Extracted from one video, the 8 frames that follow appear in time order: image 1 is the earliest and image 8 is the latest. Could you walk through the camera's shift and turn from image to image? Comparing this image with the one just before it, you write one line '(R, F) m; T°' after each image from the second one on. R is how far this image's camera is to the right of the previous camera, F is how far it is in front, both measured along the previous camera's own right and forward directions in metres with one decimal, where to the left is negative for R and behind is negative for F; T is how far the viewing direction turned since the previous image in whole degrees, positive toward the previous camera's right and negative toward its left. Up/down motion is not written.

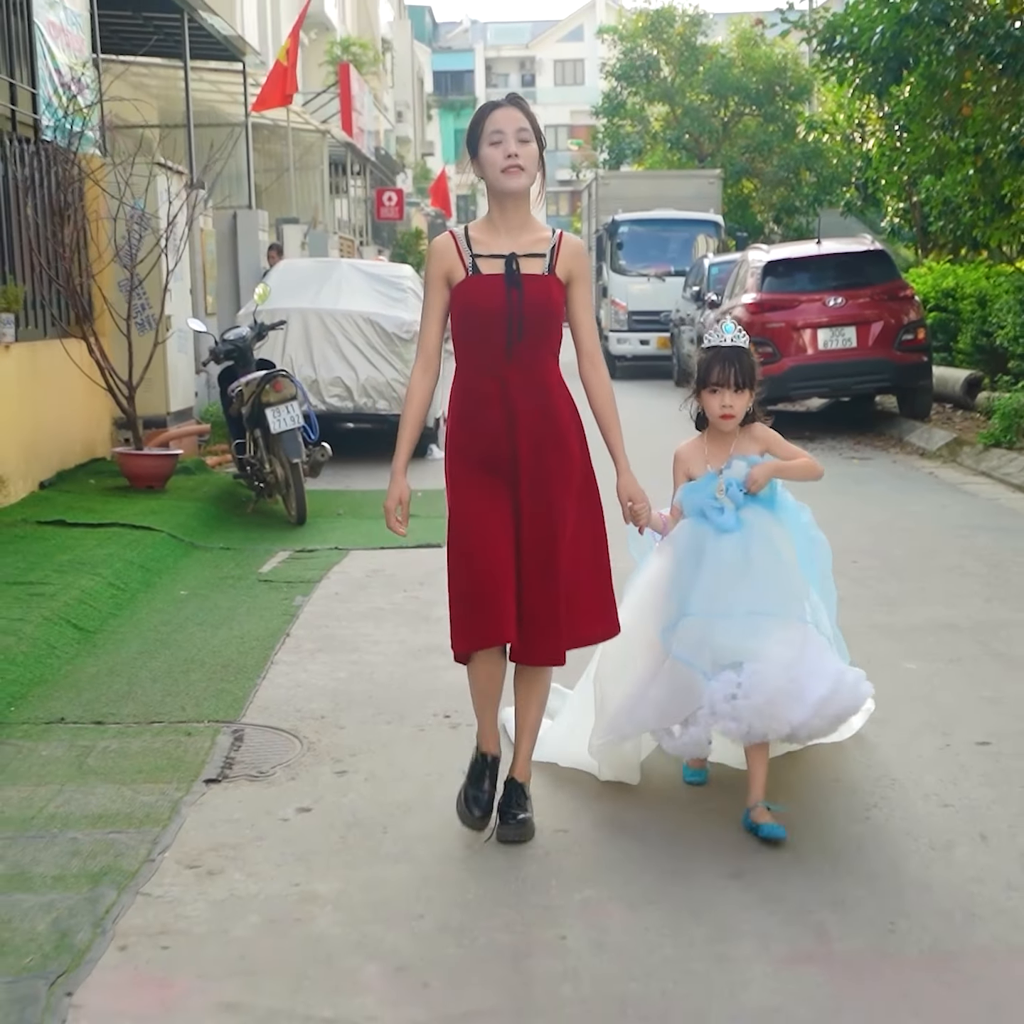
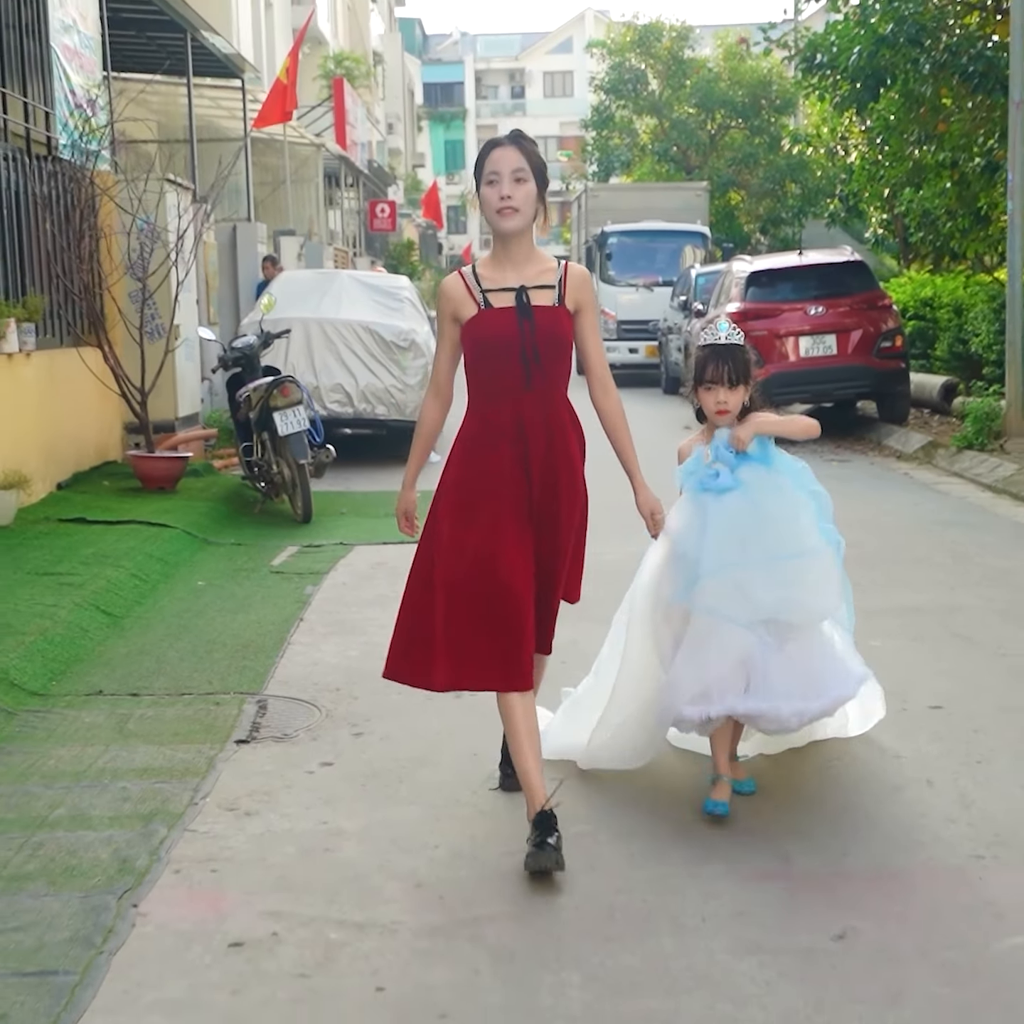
(0.0, -0.5) m; 0°
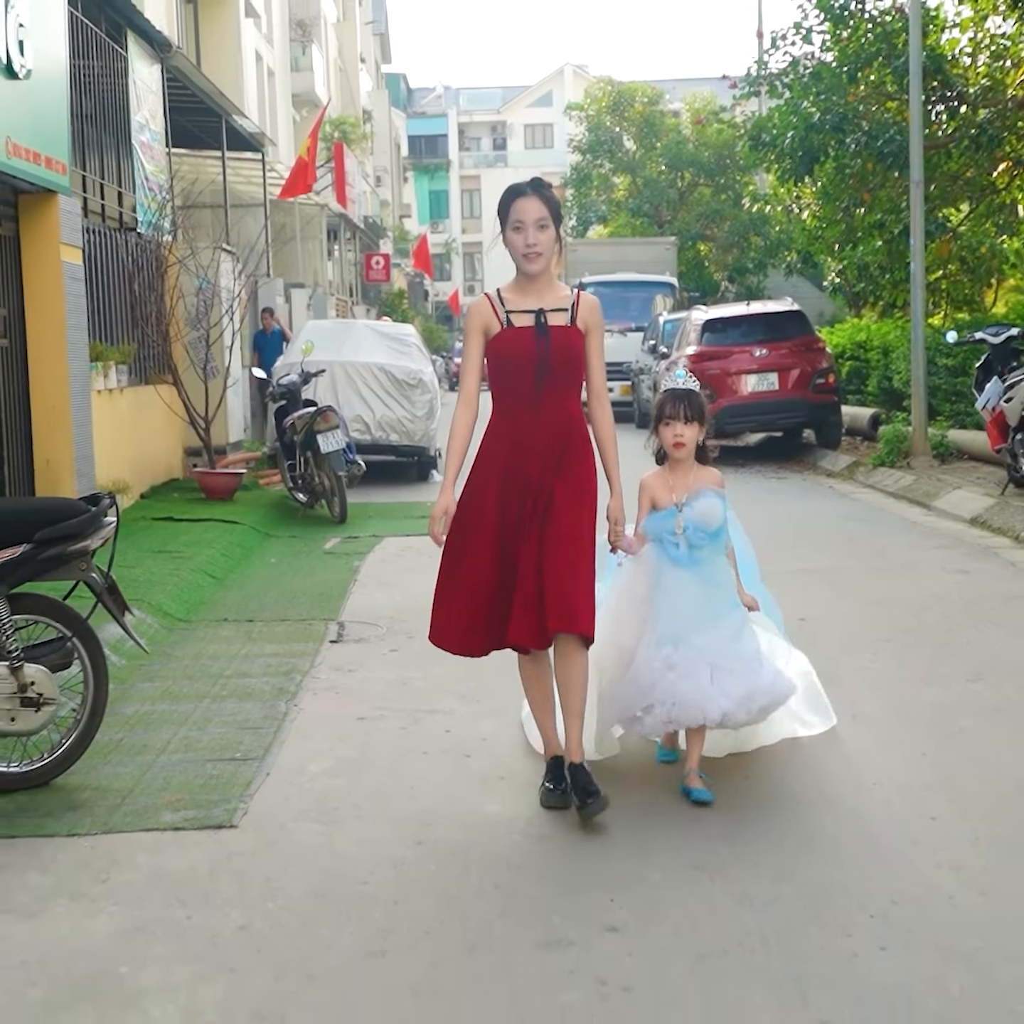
(-0.1, -2.4) m; +1°
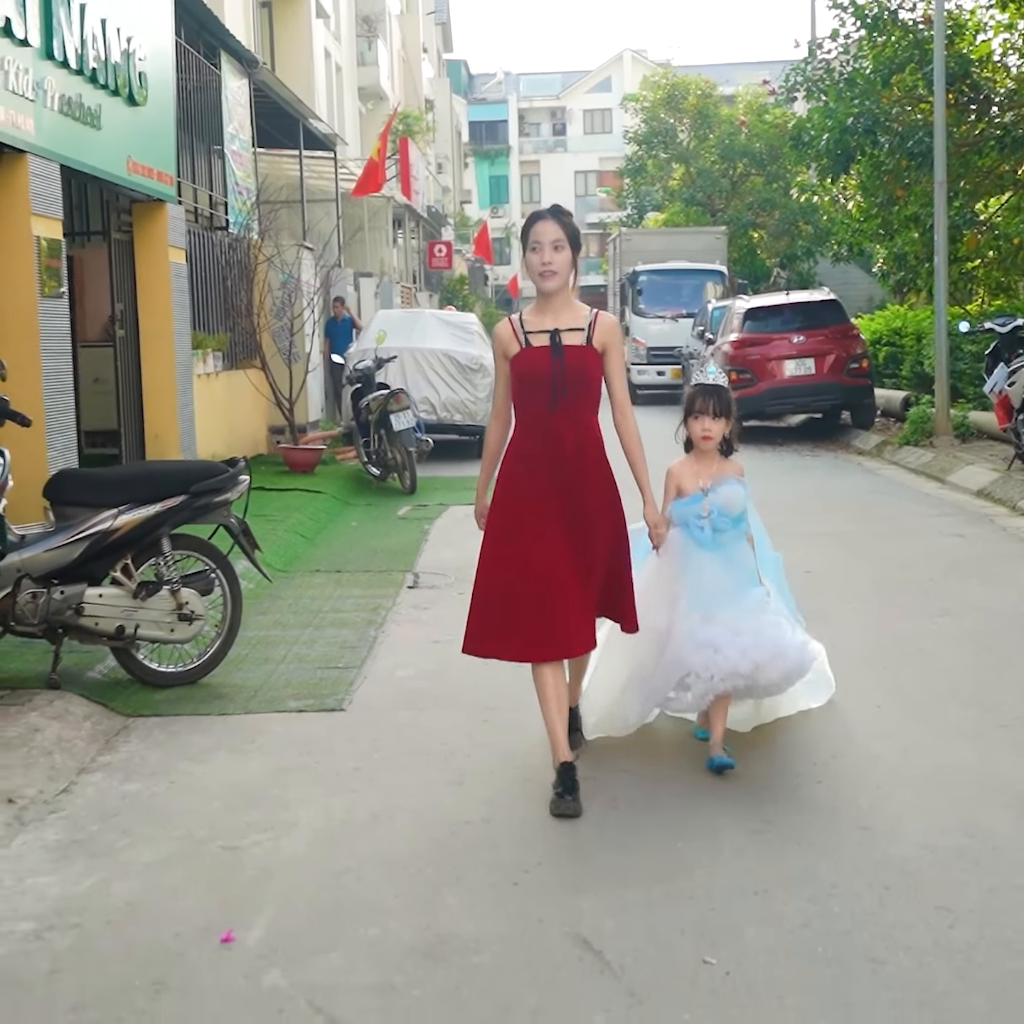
(+0.1, -1.4) m; -2°
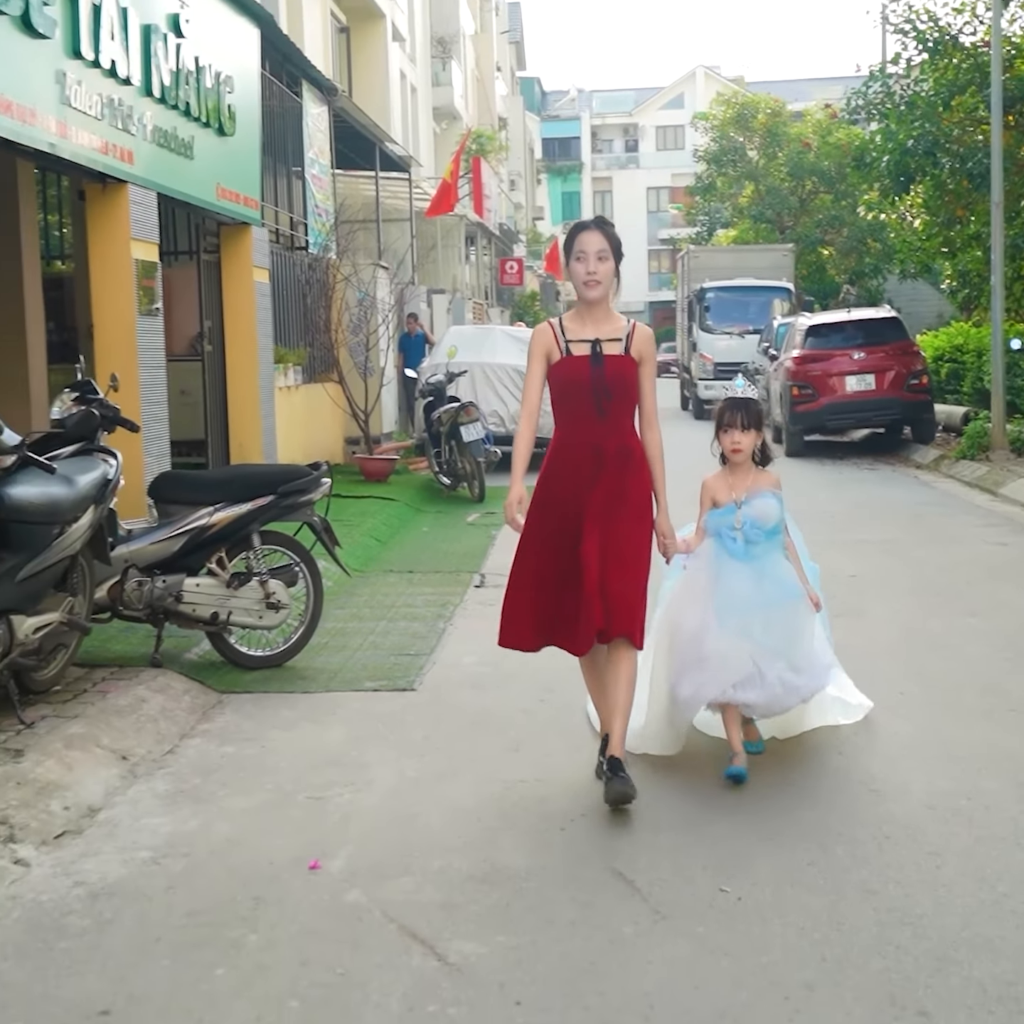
(+0.1, -0.6) m; -3°
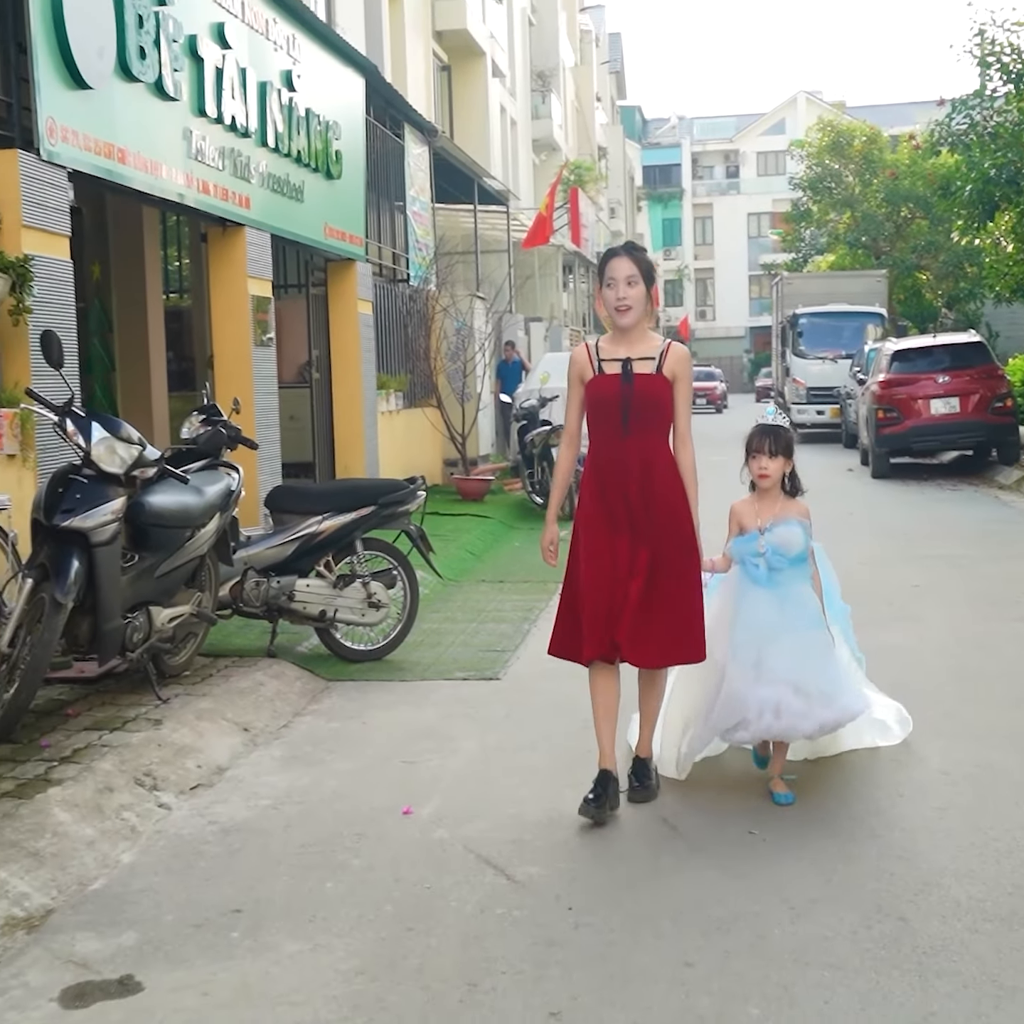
(+0.1, -0.7) m; -4°
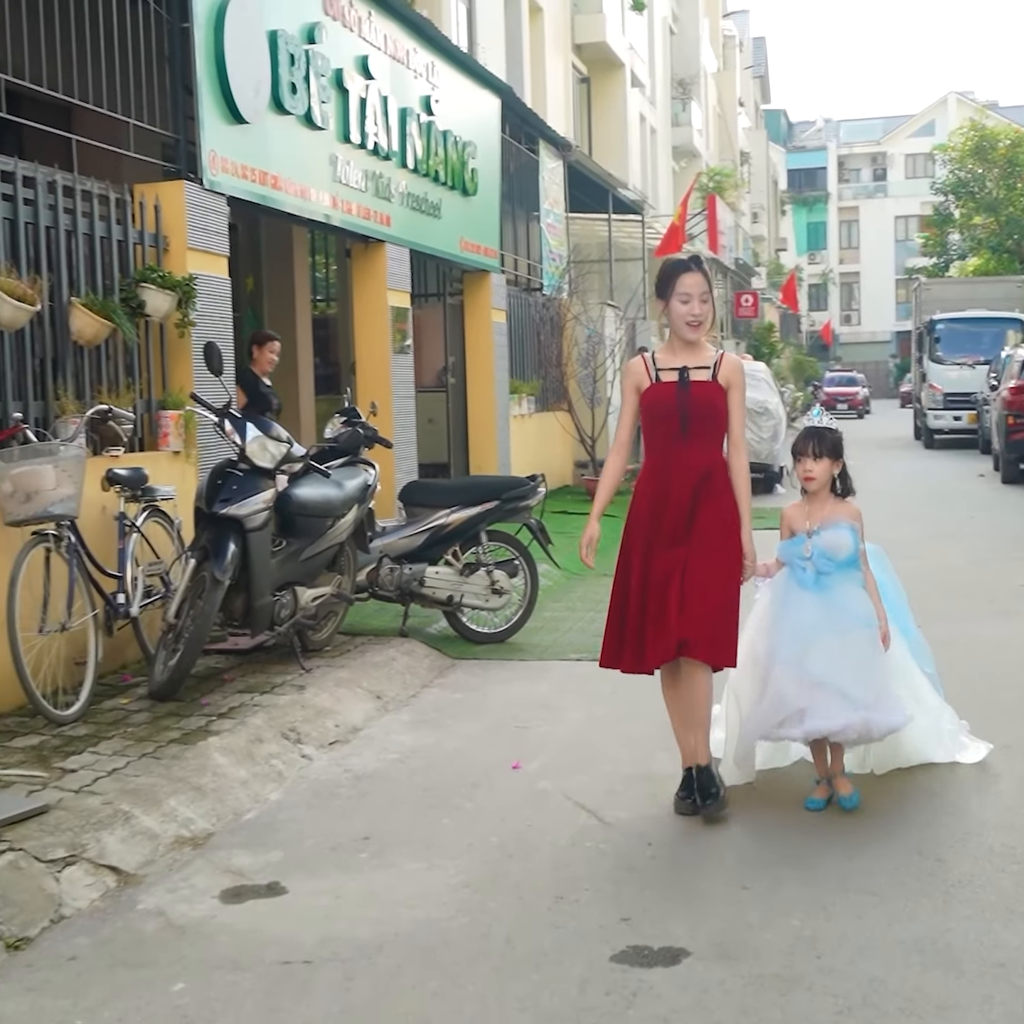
(+0.2, -0.7) m; -5°
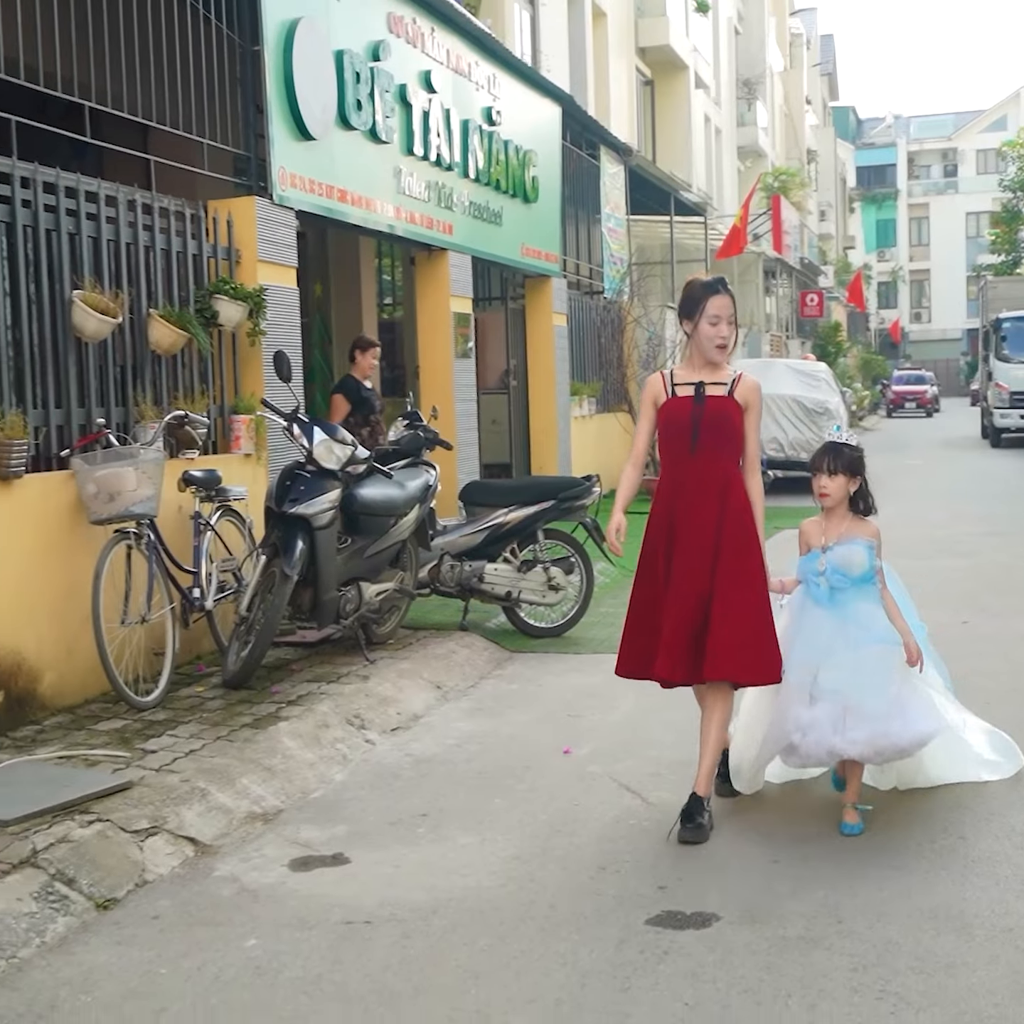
(+0.1, -0.3) m; -3°
